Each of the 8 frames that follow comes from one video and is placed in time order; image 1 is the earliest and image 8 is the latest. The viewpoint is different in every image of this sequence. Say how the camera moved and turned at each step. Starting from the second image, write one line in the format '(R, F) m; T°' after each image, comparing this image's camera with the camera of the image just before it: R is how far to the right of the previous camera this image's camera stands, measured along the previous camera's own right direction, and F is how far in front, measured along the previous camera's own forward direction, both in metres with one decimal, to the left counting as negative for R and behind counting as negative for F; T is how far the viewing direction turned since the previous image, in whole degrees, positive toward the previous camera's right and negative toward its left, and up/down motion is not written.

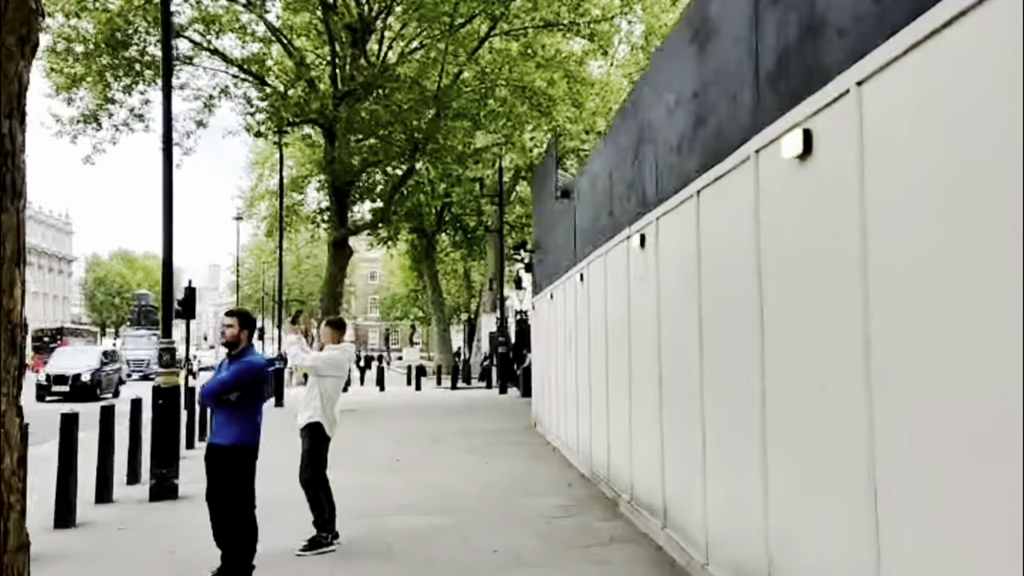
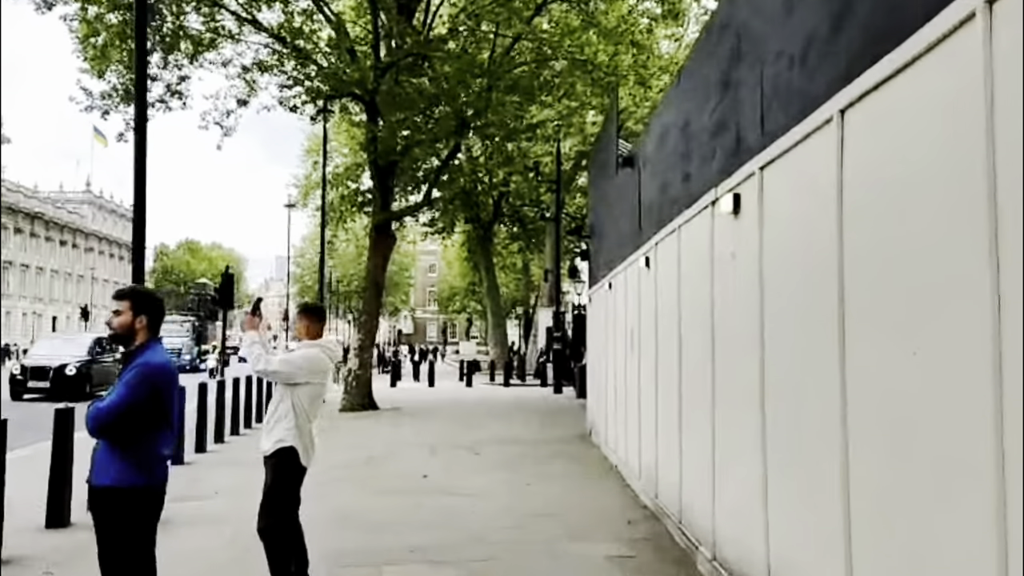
(+0.2, +2.2) m; -4°
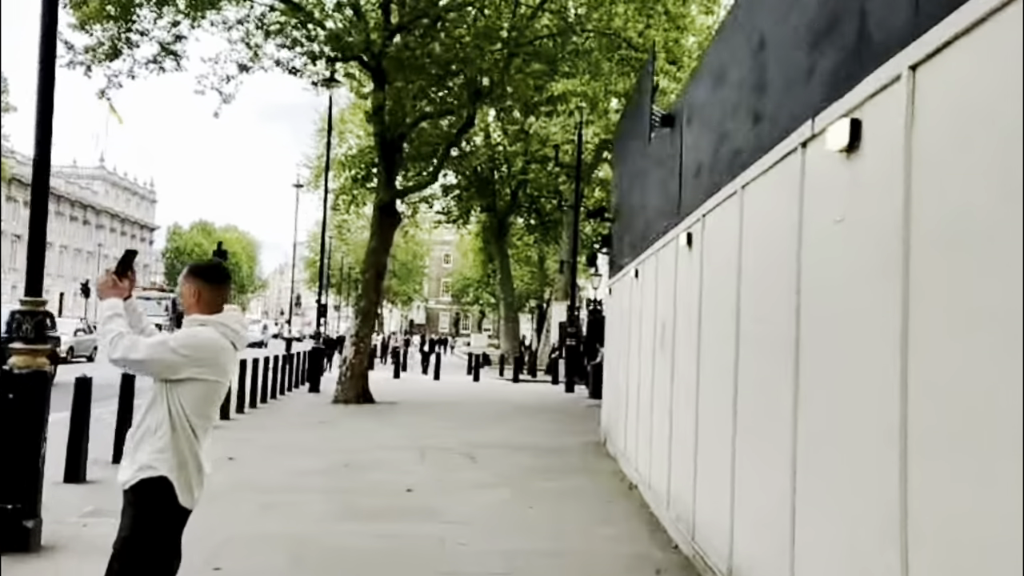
(+0.1, +1.9) m; -1°
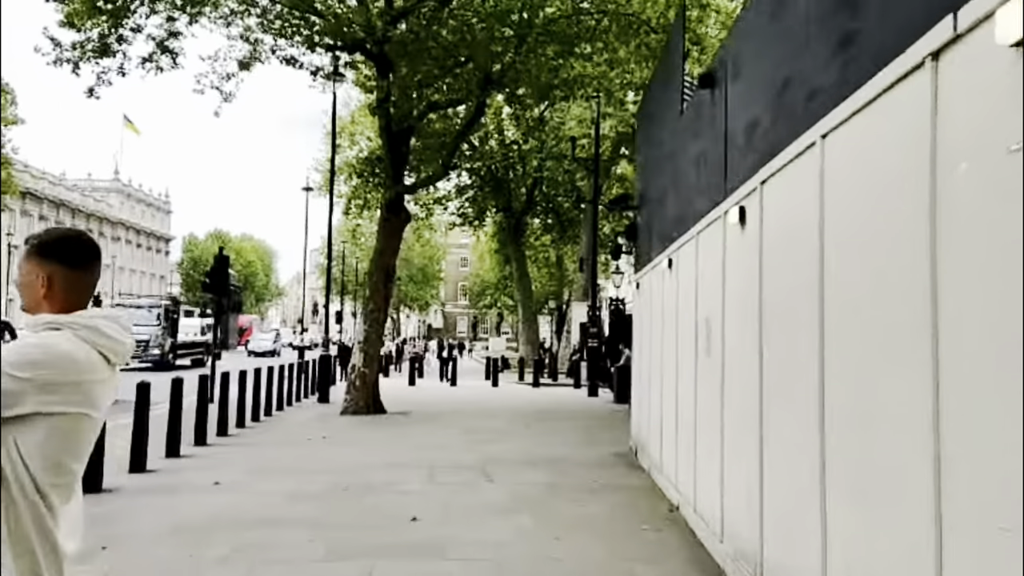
(0.0, +1.3) m; -1°
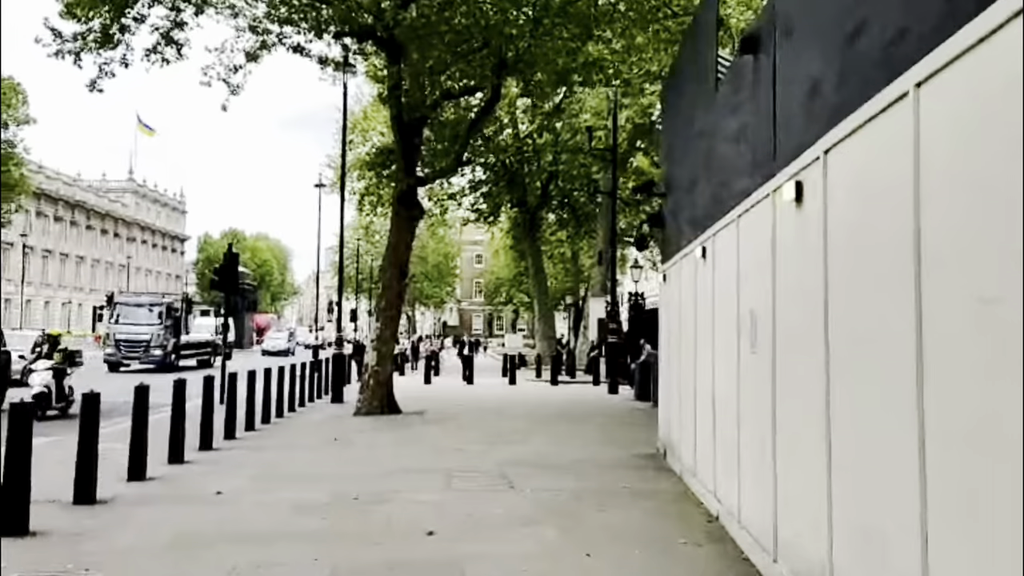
(-0.1, +0.7) m; -1°
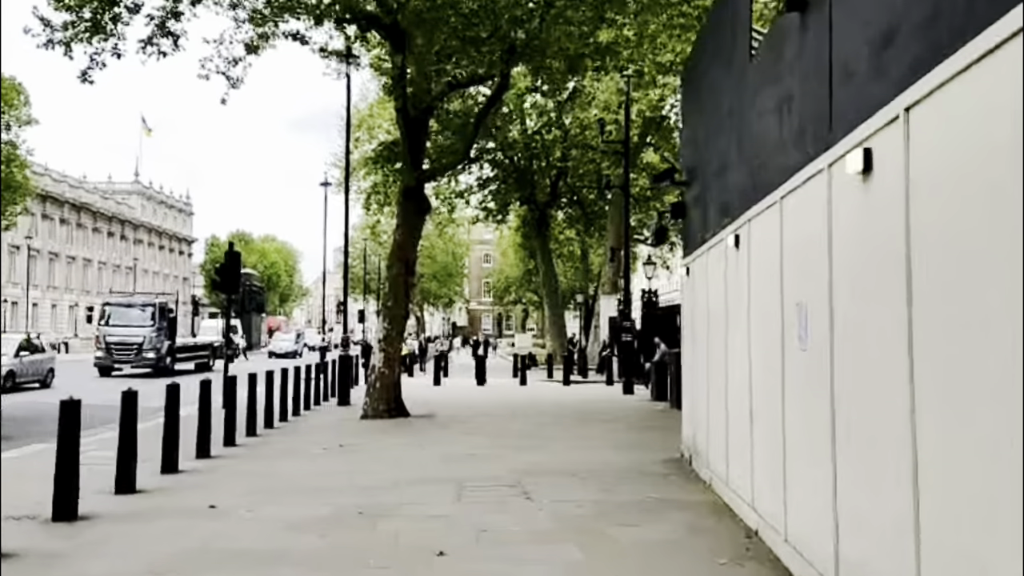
(-0.1, +0.8) m; -1°
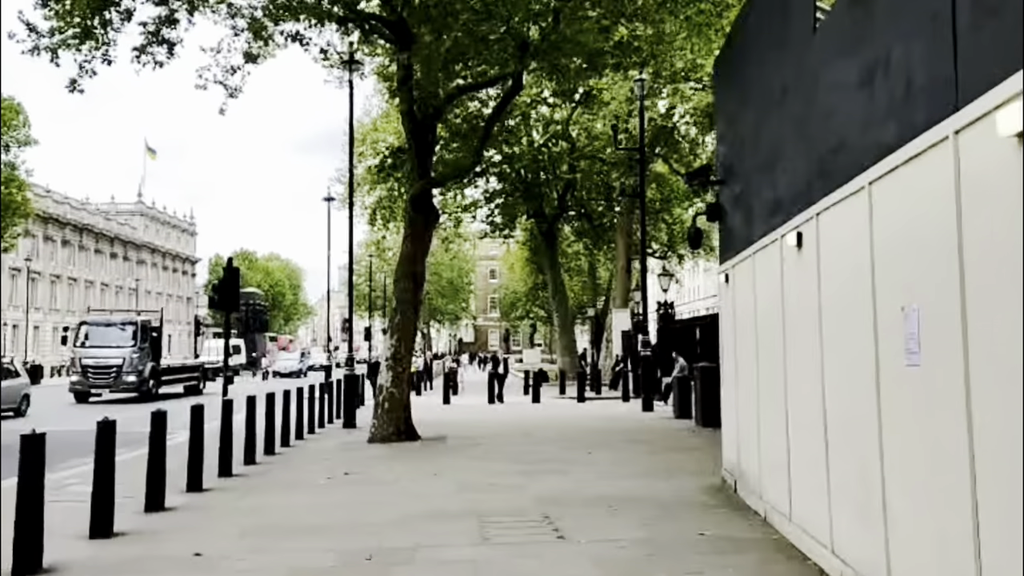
(-0.2, +1.1) m; 0°
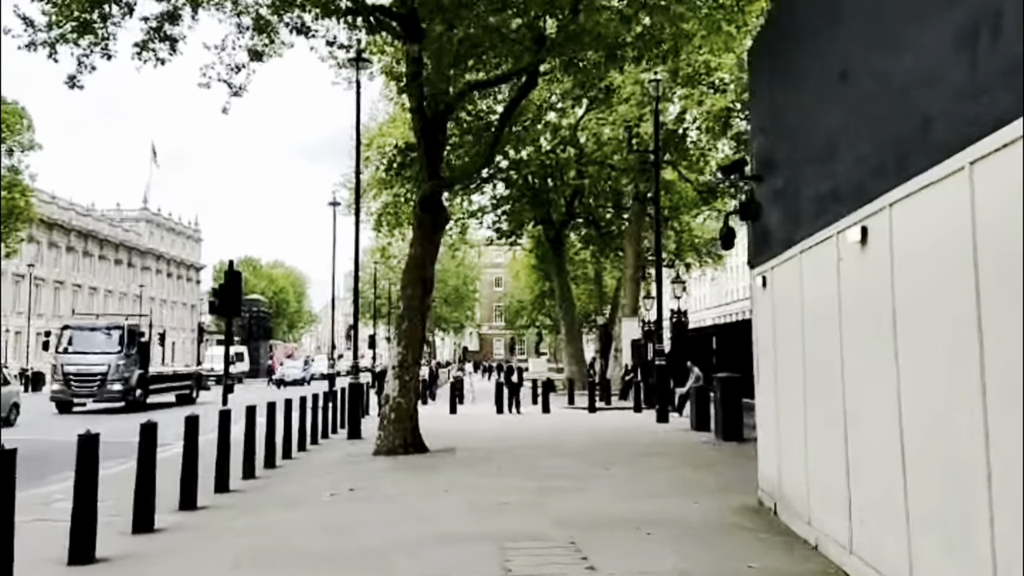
(-0.2, +0.8) m; 0°
